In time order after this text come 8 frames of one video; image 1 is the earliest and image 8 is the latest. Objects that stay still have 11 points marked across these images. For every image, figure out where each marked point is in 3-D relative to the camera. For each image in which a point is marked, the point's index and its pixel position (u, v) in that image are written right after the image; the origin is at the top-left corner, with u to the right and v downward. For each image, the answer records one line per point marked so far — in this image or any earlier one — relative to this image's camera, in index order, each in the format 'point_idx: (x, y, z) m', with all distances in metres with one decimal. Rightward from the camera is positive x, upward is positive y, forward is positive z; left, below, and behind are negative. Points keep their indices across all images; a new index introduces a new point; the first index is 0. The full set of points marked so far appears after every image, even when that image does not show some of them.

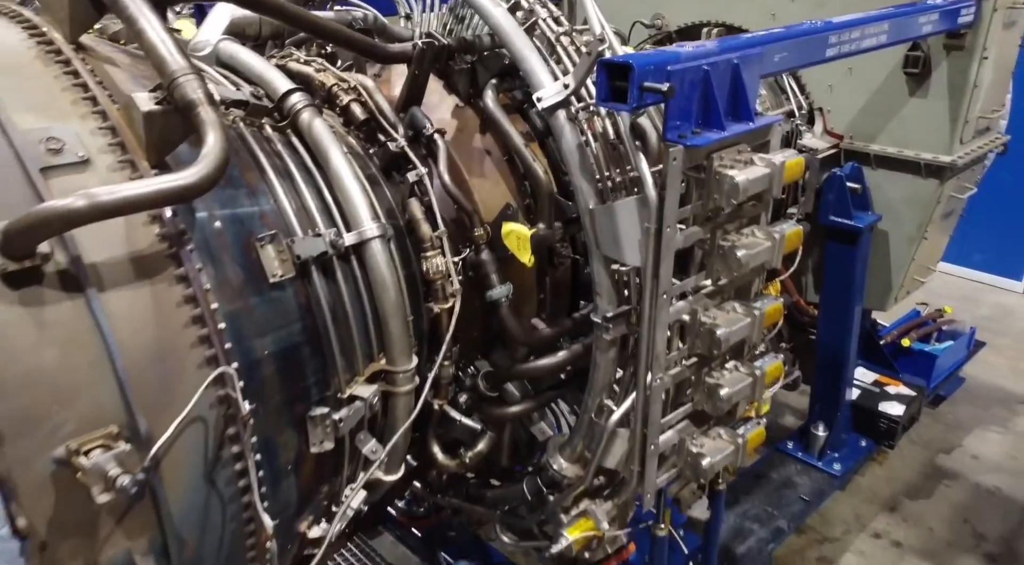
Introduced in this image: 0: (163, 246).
0: (-0.4, 0.0, +1.0) m
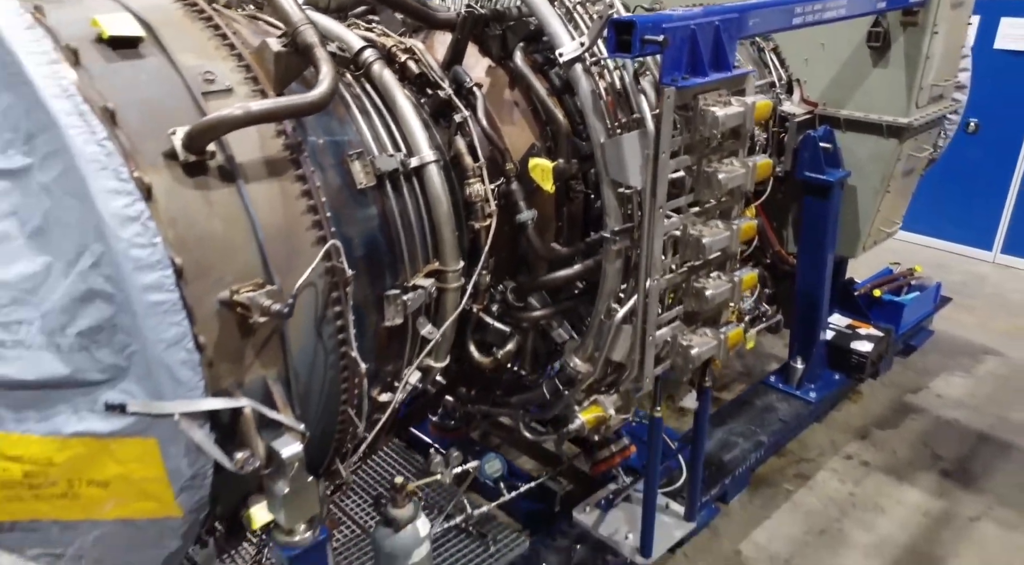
0: (-0.3, +0.2, +1.3) m
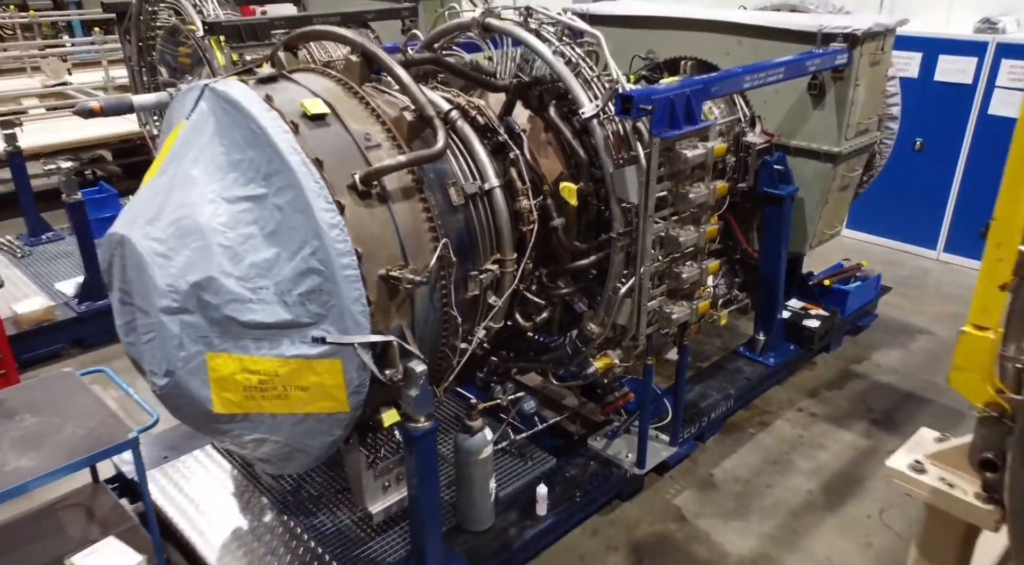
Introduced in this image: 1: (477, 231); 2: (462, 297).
0: (-0.2, +0.2, +2.0) m
1: (-0.1, +0.1, +2.1) m
2: (-0.1, 0.0, +2.1) m
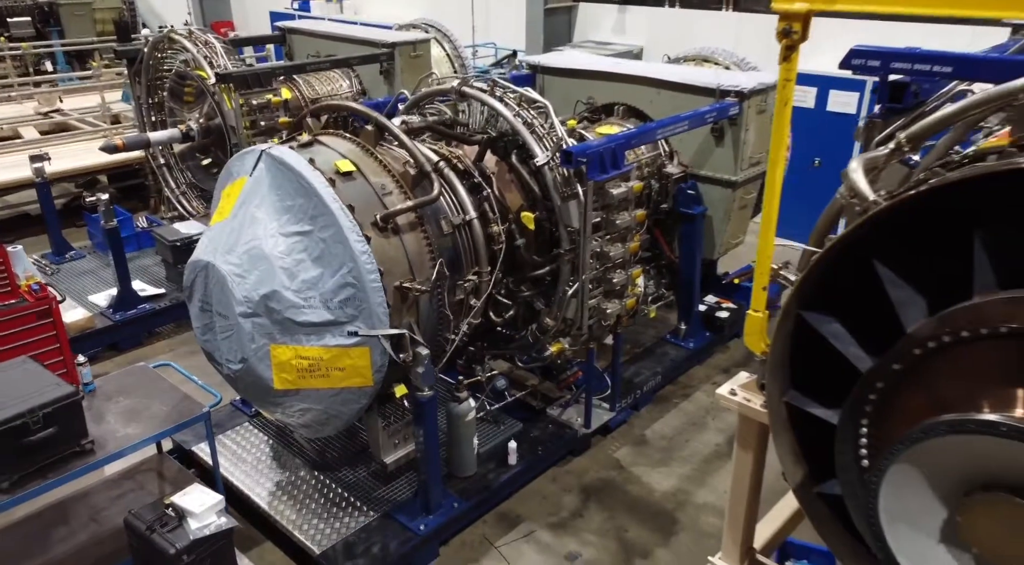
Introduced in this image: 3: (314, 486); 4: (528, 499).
0: (-0.3, +0.2, +2.8) m
1: (-0.2, +0.1, +2.9) m
2: (-0.2, -0.1, +2.9) m
3: (-0.8, -0.8, +3.1) m
4: (+0.1, -0.9, +3.3) m
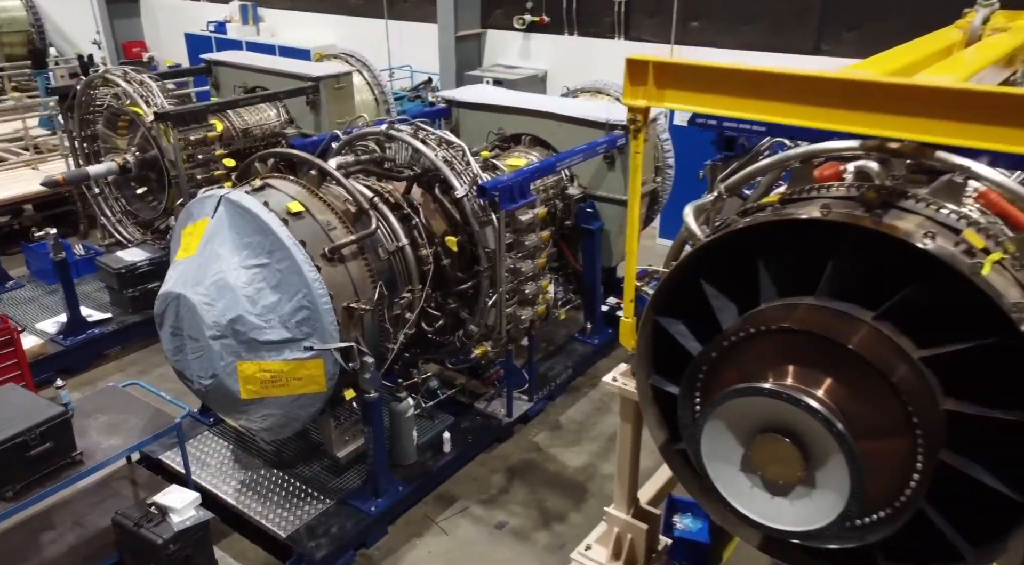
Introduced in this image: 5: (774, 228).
0: (-0.6, +0.1, +3.3) m
1: (-0.5, 0.0, +3.4) m
2: (-0.5, -0.1, +3.4) m
3: (-1.0, -0.9, +3.6) m
4: (-0.2, -0.9, +3.9) m
5: (+0.6, +0.1, +1.9) m
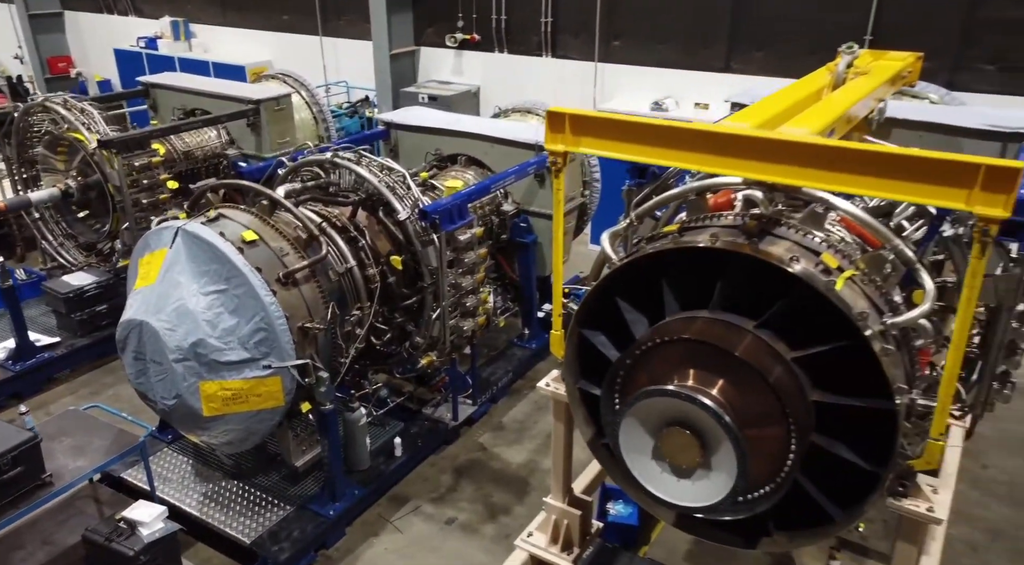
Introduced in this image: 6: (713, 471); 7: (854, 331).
0: (-0.9, 0.0, +3.5) m
1: (-0.7, 0.0, +3.7) m
2: (-0.8, -0.2, +3.7) m
3: (-1.3, -1.0, +3.8) m
4: (-0.5, -1.0, +4.1) m
5: (+0.4, +0.1, +2.2) m
6: (+0.5, -0.5, +2.1) m
7: (+0.8, -0.1, +2.0) m
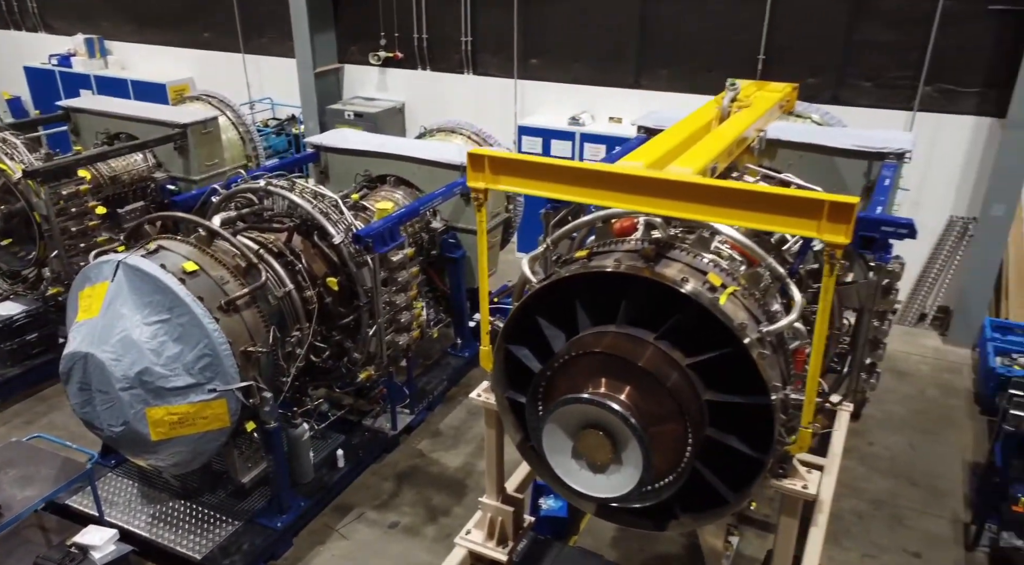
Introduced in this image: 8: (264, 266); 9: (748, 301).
0: (-1.2, -0.1, +3.7) m
1: (-1.1, -0.2, +3.9) m
2: (-1.1, -0.3, +3.9) m
3: (-1.6, -1.1, +4.0) m
4: (-0.8, -1.1, +4.3) m
5: (+0.2, 0.0, +2.5) m
6: (+0.3, -0.5, +2.4) m
7: (+0.6, -0.2, +2.3) m
8: (-1.2, +0.1, +3.8) m
9: (+0.7, -0.1, +2.4) m
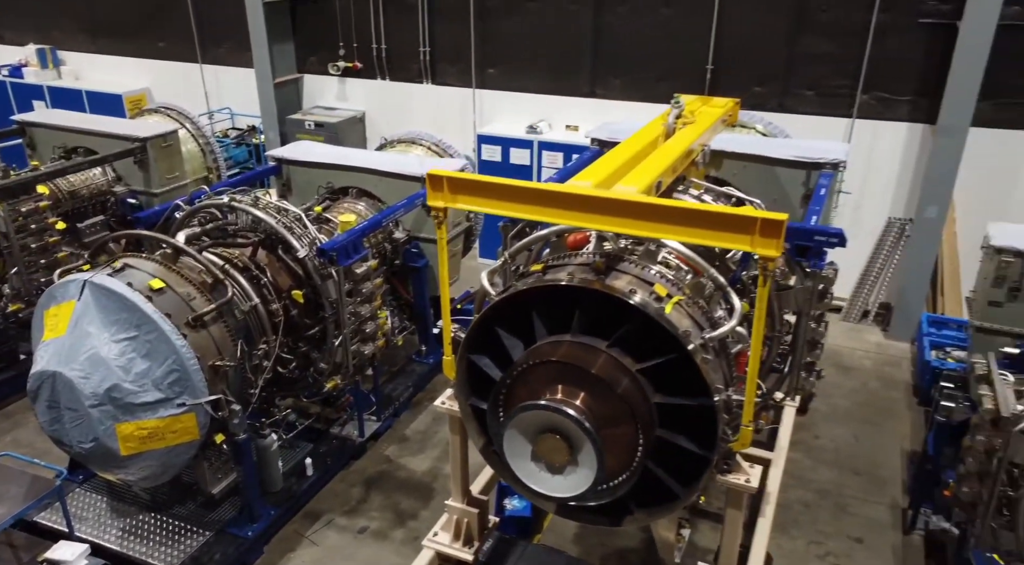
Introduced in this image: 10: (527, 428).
0: (-1.4, -0.1, +3.8) m
1: (-1.2, -0.2, +4.0) m
2: (-1.3, -0.4, +4.0) m
3: (-1.7, -1.2, +4.0) m
4: (-1.0, -1.2, +4.4) m
5: (+0.1, 0.0, +2.6) m
6: (+0.2, -0.6, +2.5) m
7: (+0.5, -0.2, +2.5) m
8: (-1.3, 0.0, +3.9) m
9: (+0.6, -0.1, +2.6) m
10: (0.0, -0.5, +2.6) m
